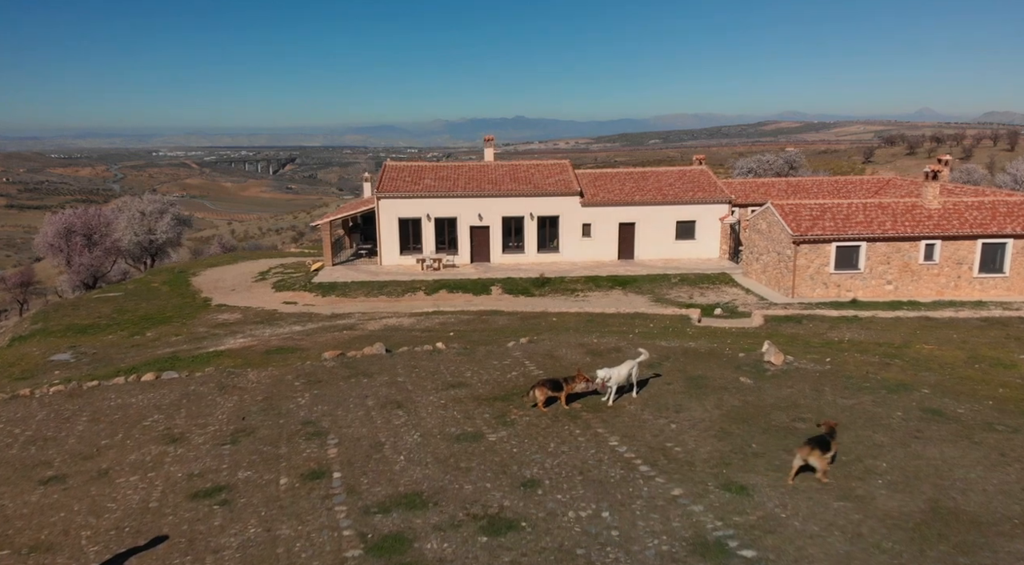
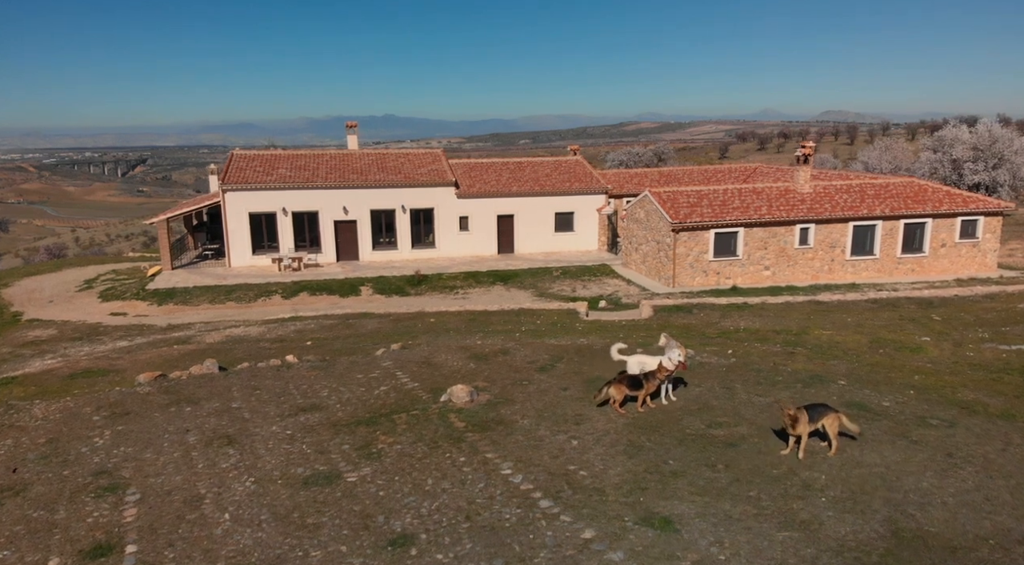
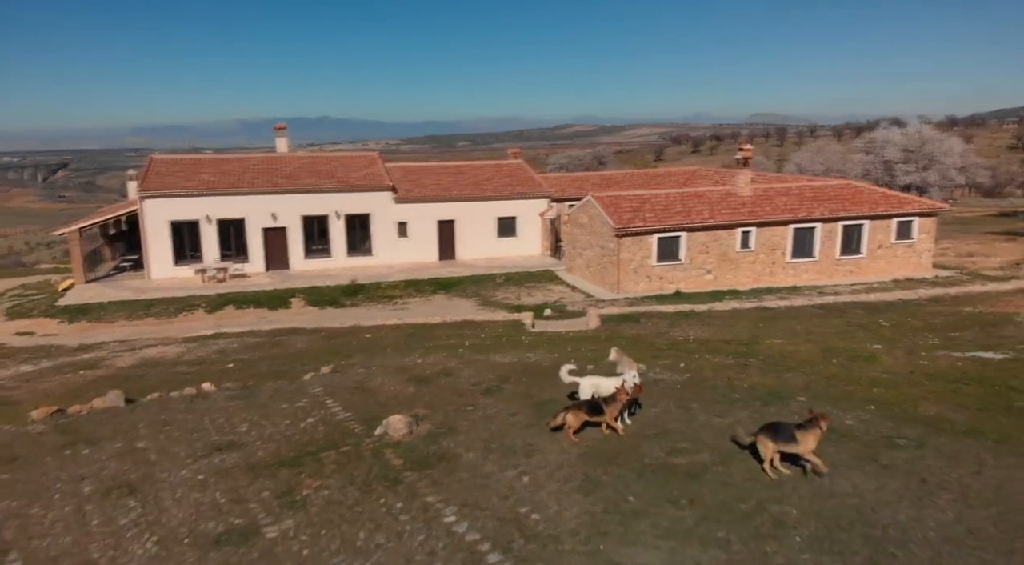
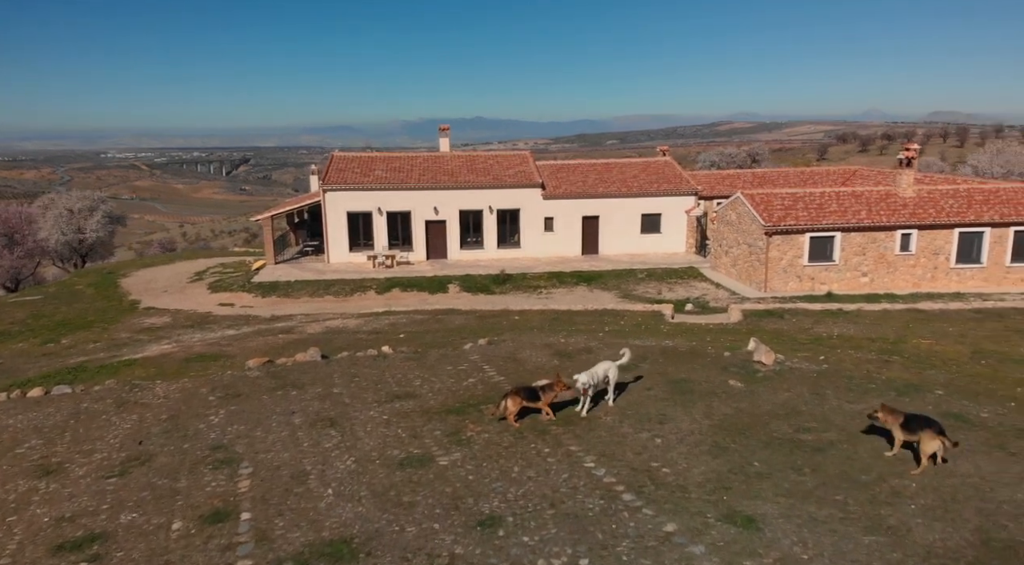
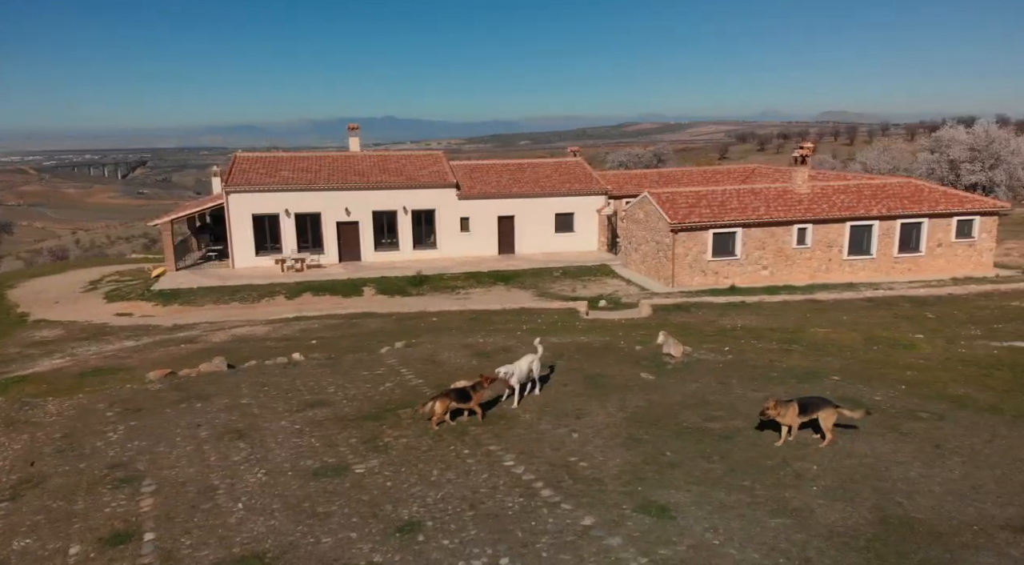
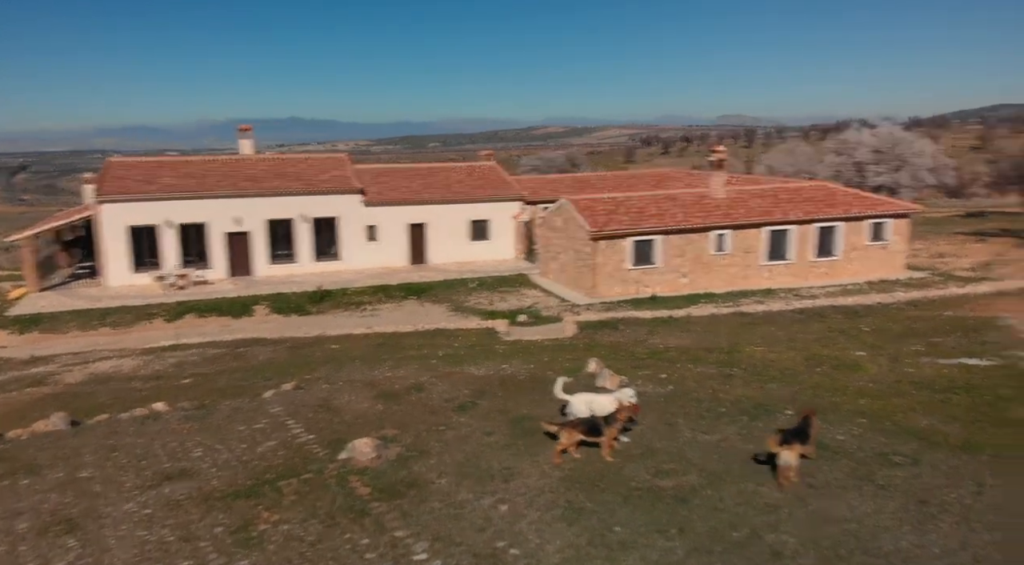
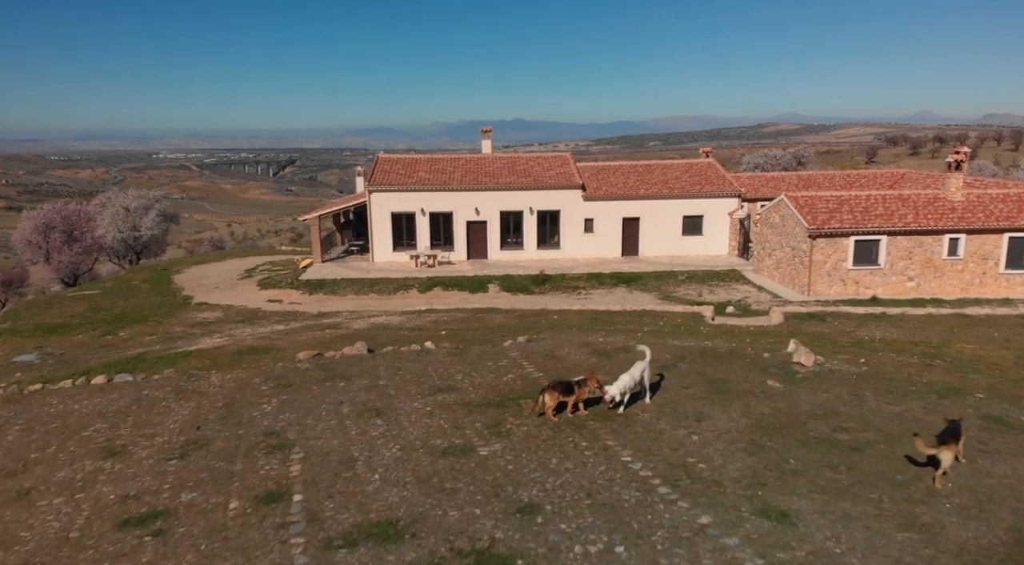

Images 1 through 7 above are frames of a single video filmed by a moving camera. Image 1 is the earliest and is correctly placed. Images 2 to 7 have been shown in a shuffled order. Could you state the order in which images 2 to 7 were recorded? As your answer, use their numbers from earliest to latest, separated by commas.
7, 4, 5, 2, 3, 6
